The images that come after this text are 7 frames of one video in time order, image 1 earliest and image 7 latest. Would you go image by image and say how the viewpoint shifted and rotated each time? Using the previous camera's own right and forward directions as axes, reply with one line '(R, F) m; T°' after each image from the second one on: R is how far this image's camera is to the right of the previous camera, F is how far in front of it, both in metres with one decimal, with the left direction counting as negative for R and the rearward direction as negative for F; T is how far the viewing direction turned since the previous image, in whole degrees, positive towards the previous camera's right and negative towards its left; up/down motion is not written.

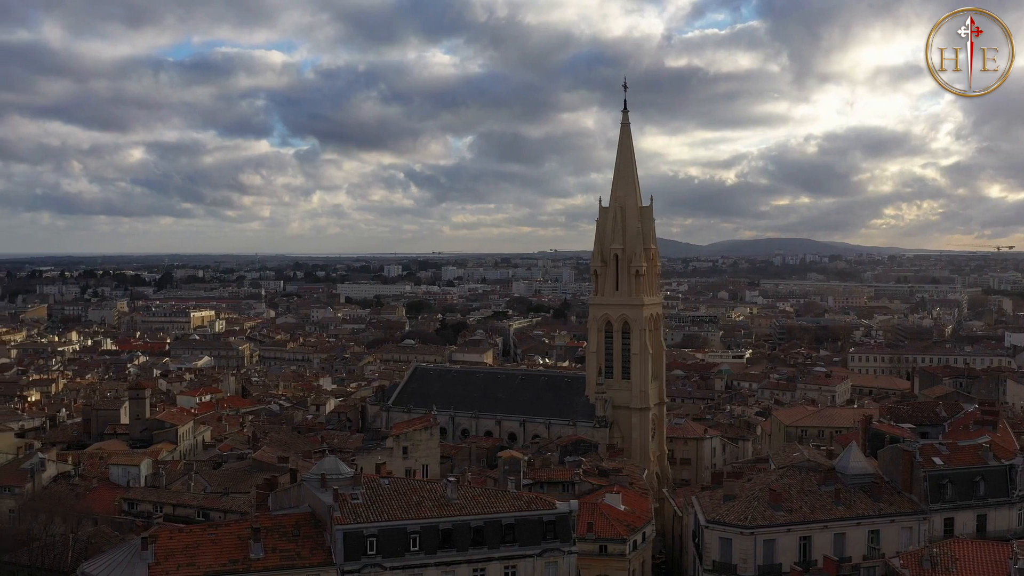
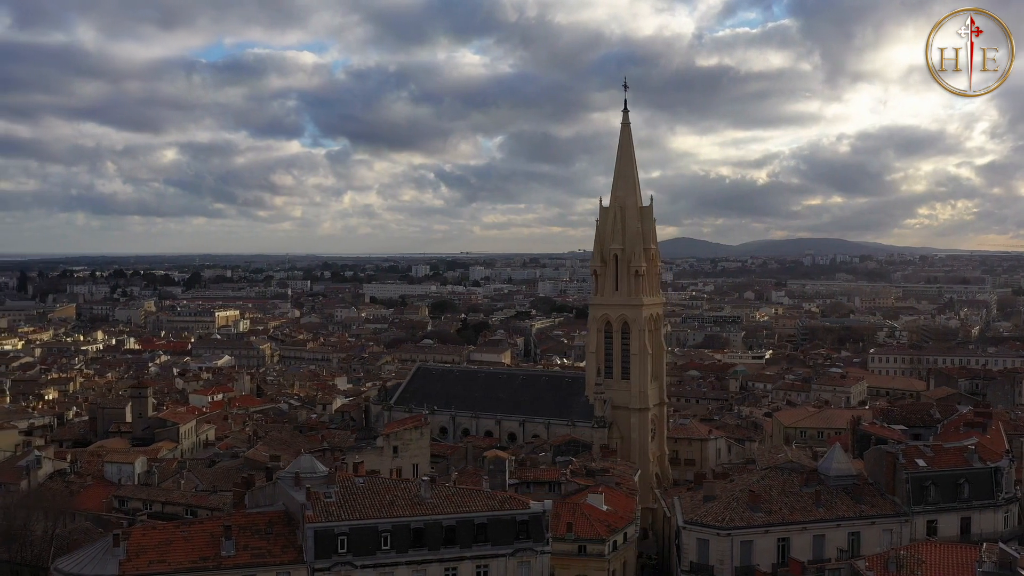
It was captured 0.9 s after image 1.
(+1.2, 0.0) m; -1°
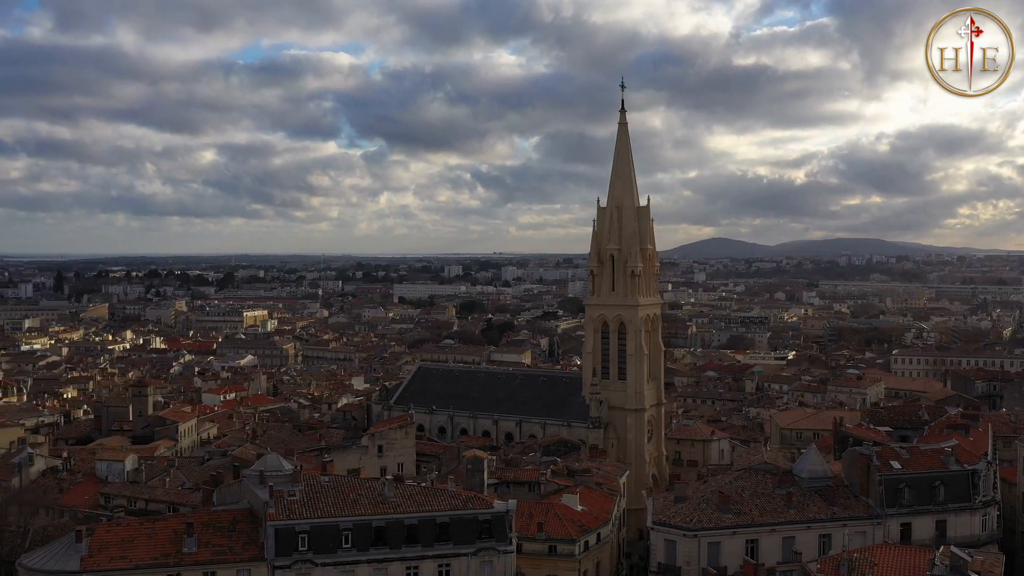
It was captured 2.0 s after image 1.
(+1.5, 0.0) m; -2°
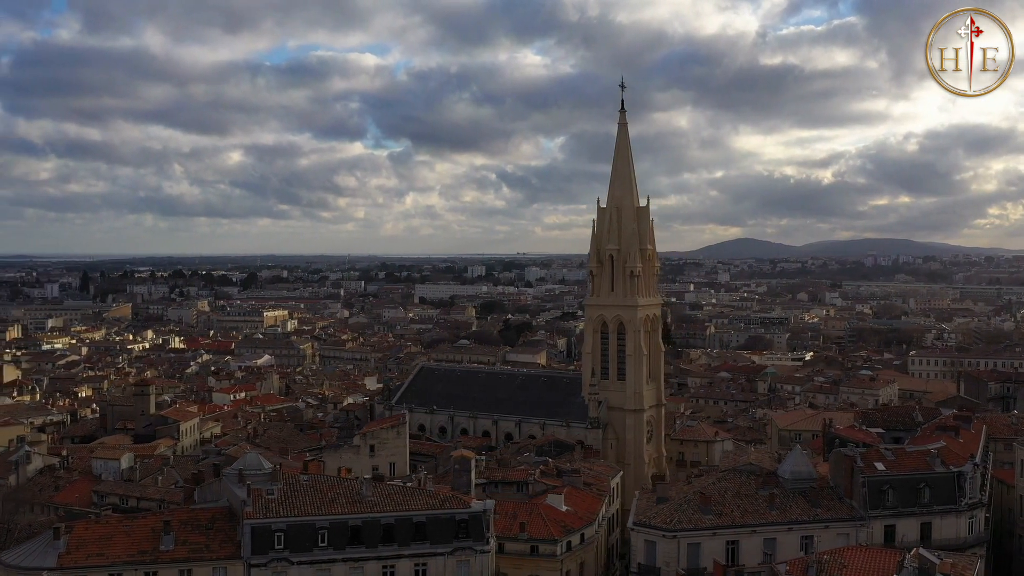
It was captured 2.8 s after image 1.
(+1.0, 0.0) m; -1°
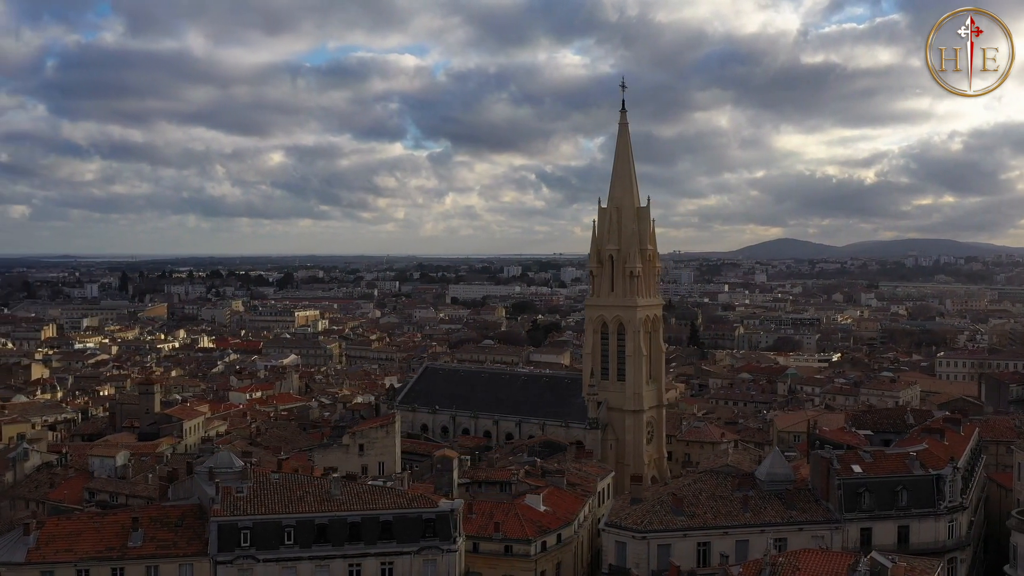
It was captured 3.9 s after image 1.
(+1.5, 0.0) m; -2°
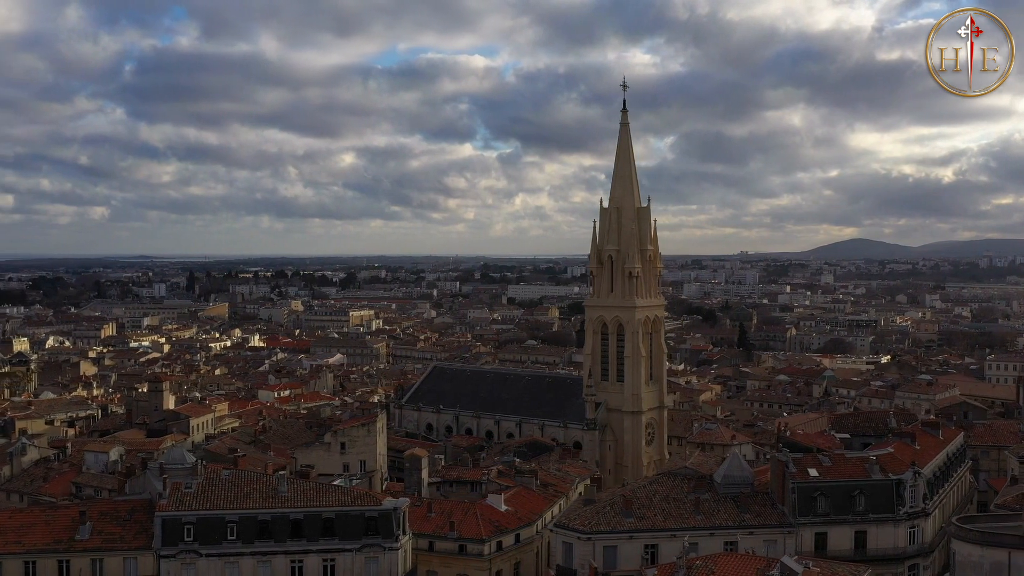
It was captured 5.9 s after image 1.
(+2.7, 0.0) m; -3°
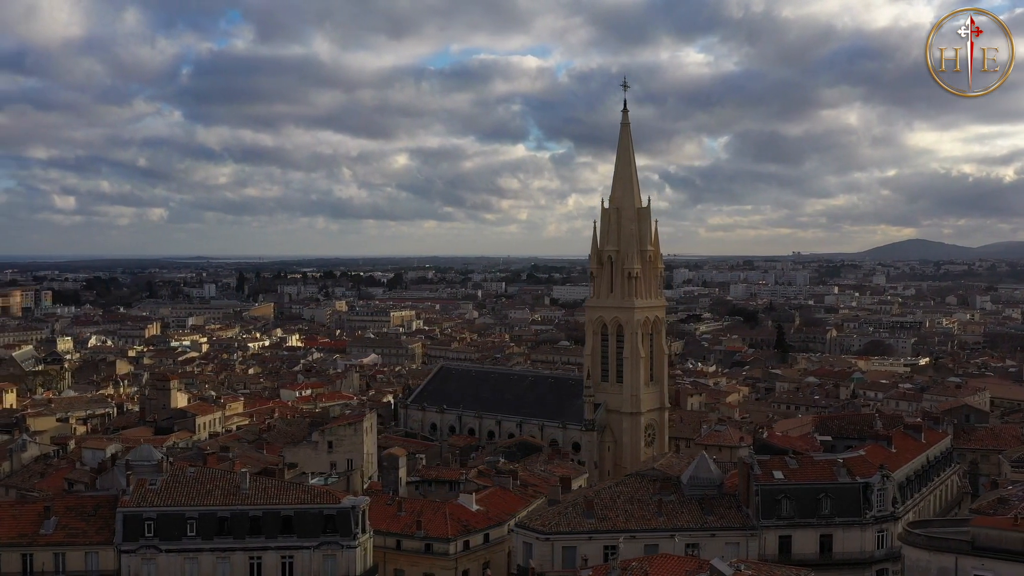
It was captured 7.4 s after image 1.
(+2.1, 0.0) m; -2°
